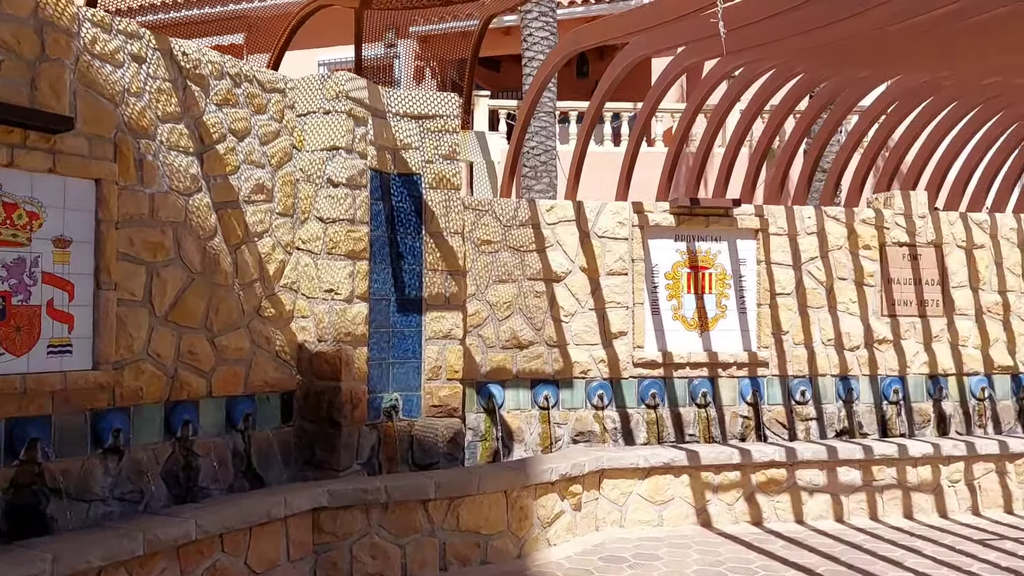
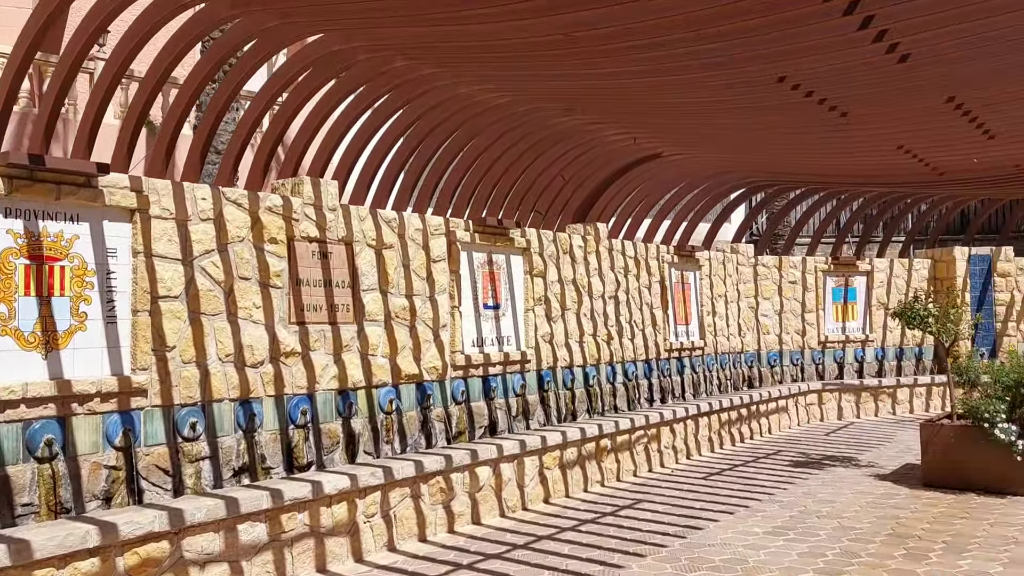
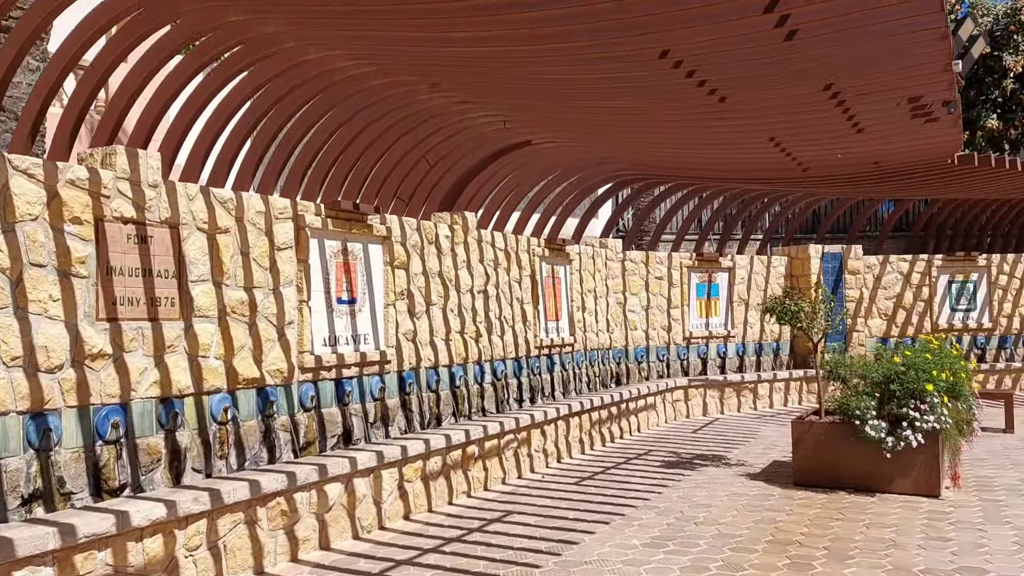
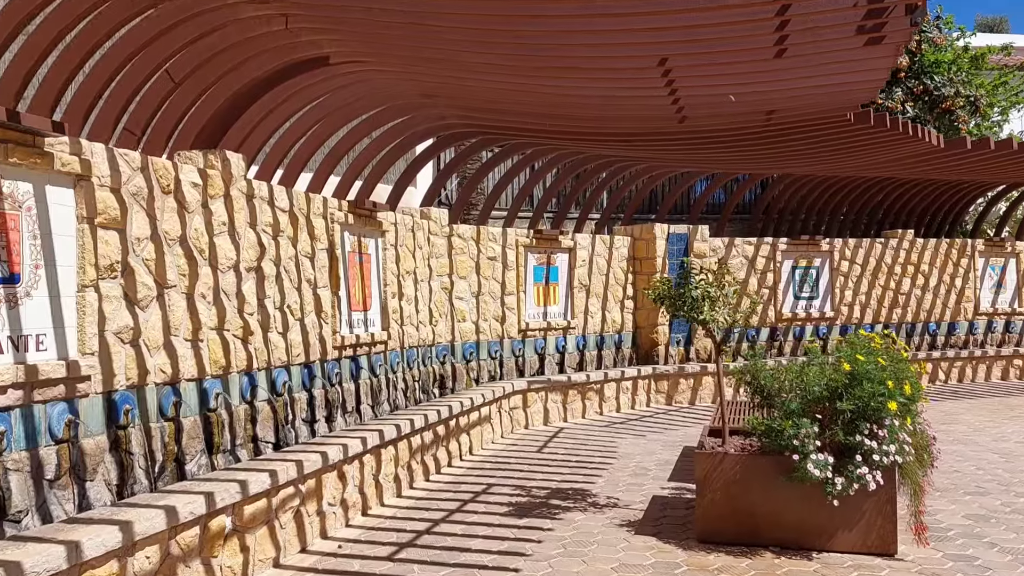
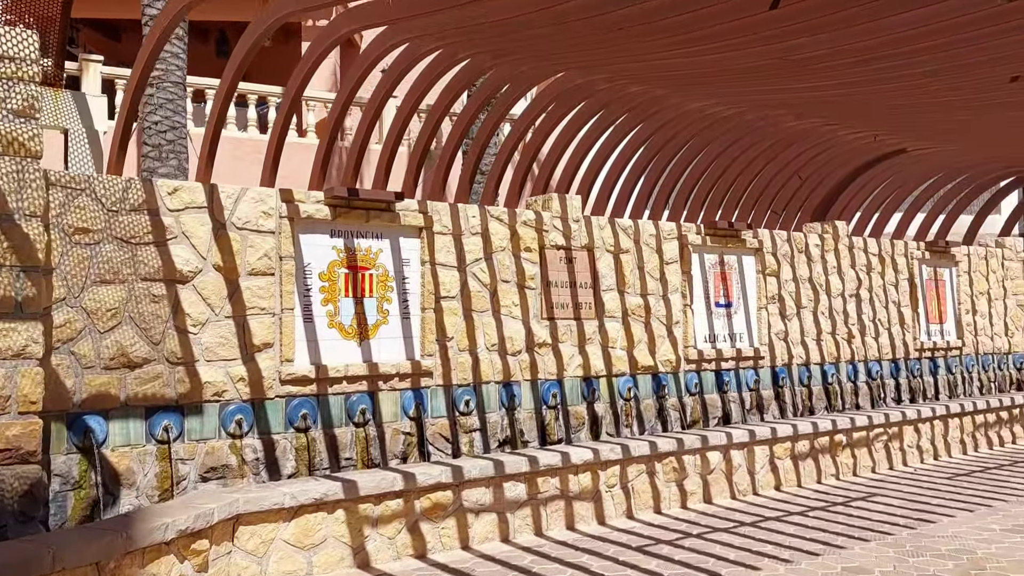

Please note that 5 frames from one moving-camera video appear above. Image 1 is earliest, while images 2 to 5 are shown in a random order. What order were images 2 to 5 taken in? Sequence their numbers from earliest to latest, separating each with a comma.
5, 2, 3, 4
